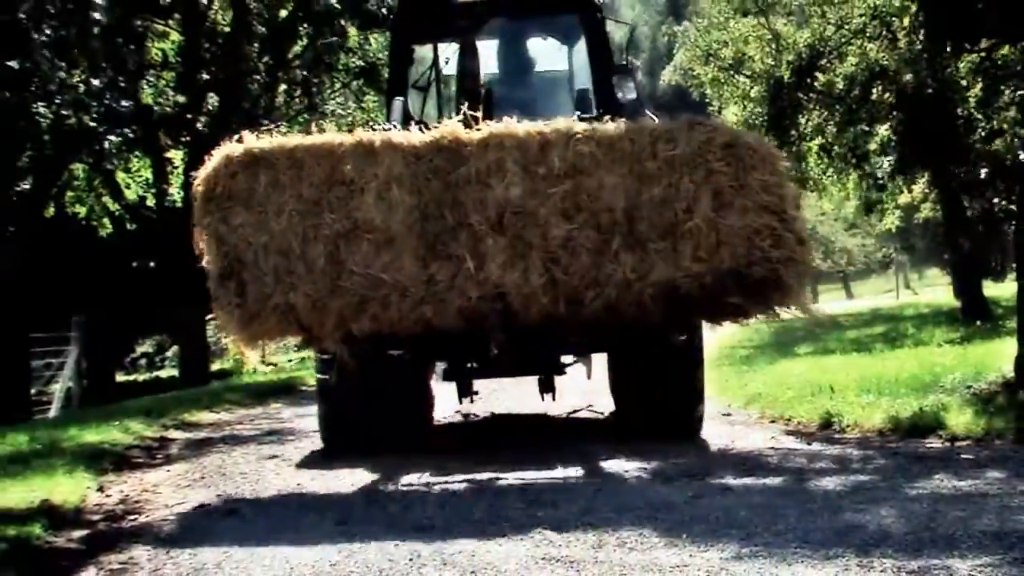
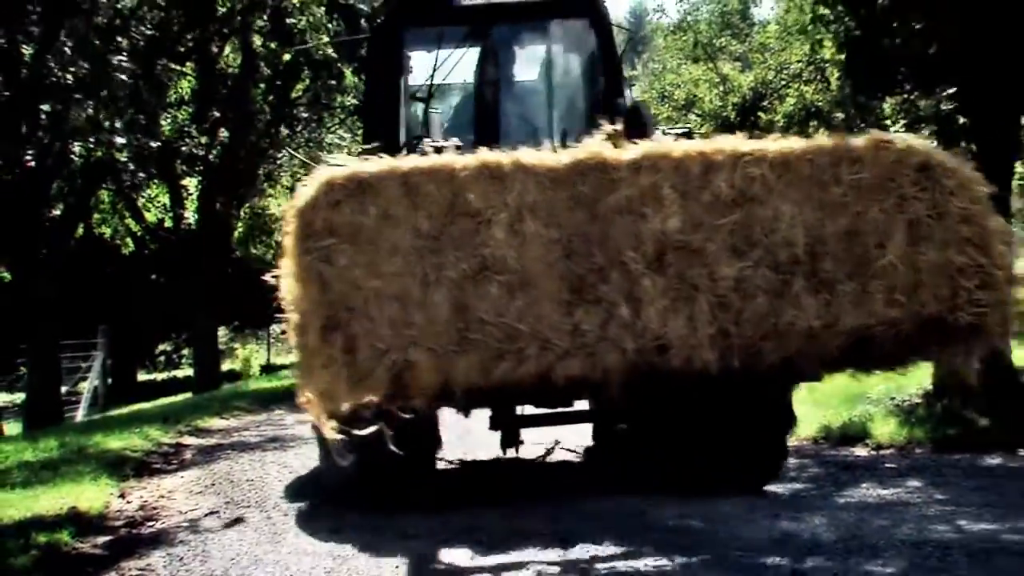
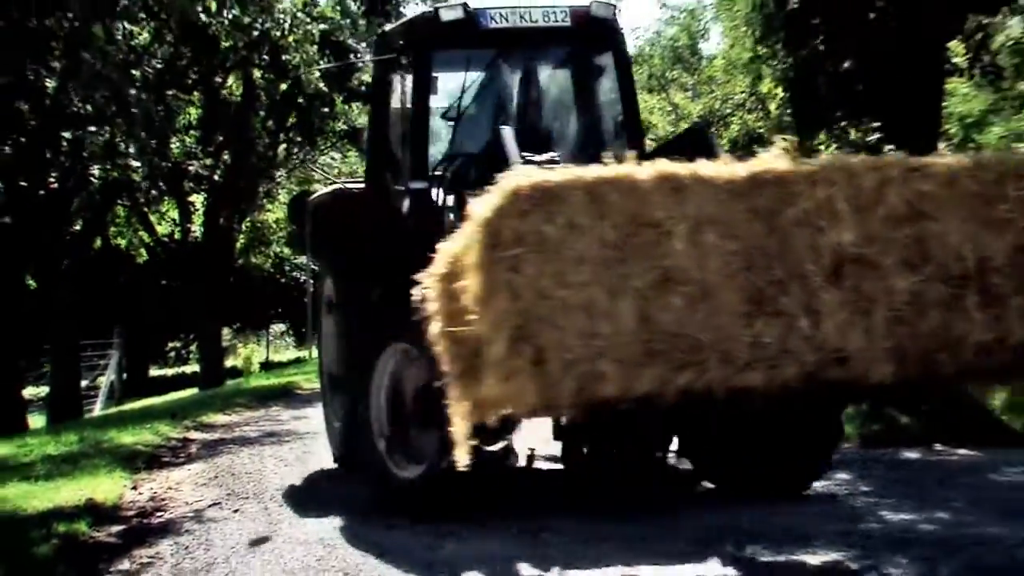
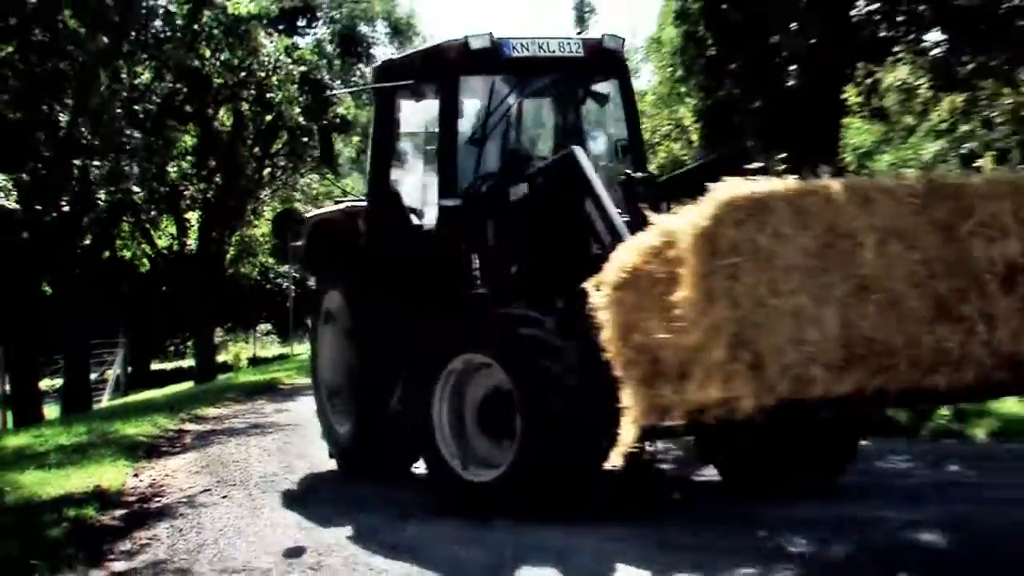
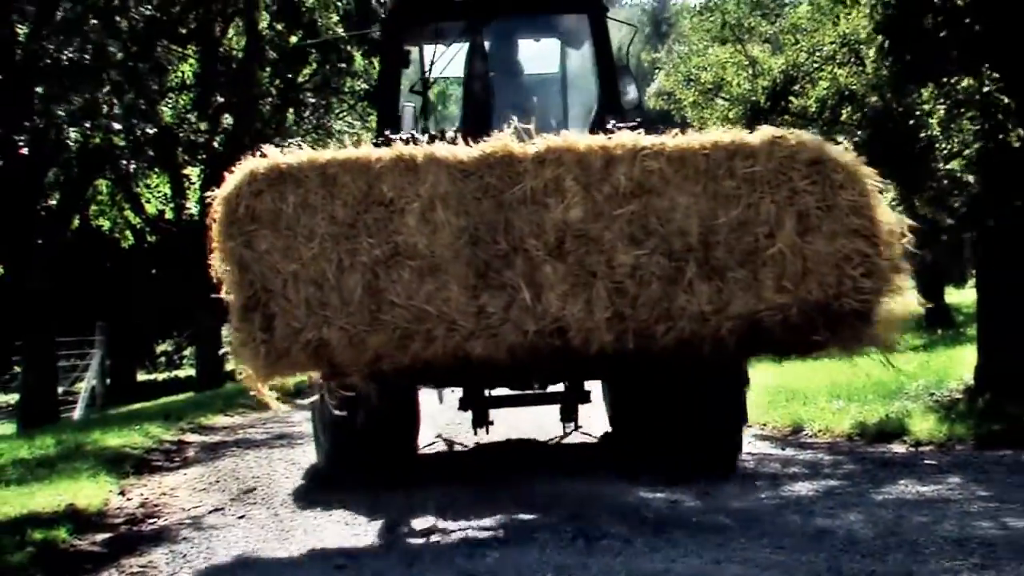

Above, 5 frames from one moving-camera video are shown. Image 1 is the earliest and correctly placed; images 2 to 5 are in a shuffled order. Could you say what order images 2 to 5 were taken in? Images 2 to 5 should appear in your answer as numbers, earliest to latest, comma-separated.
5, 2, 3, 4
